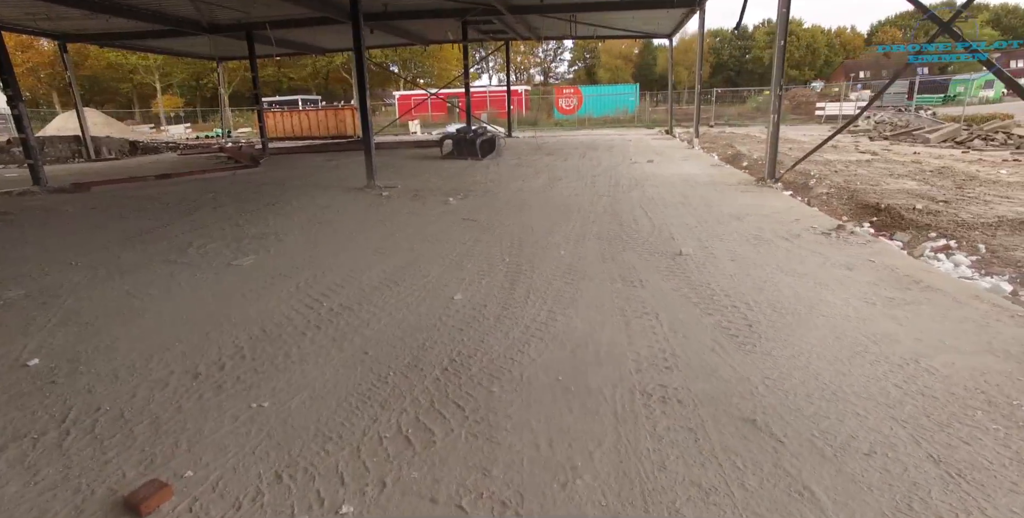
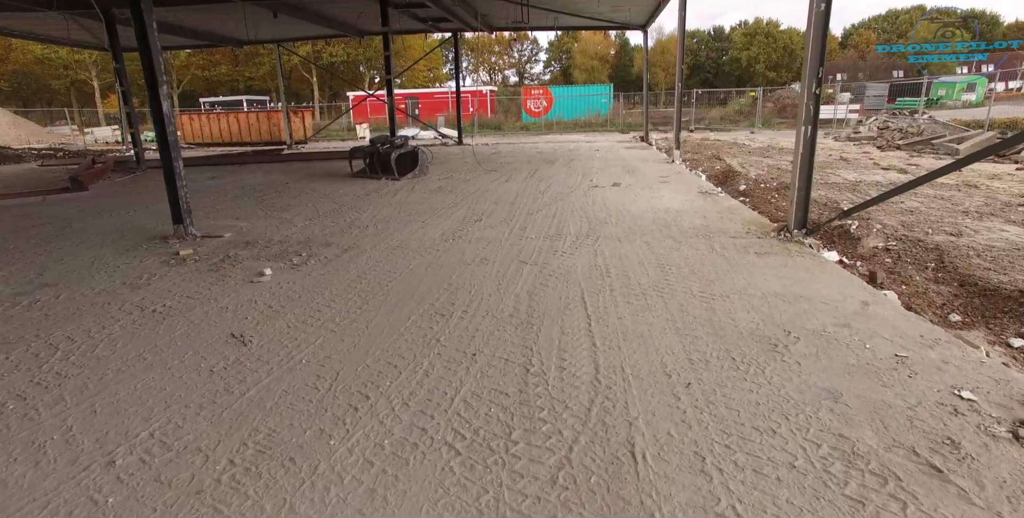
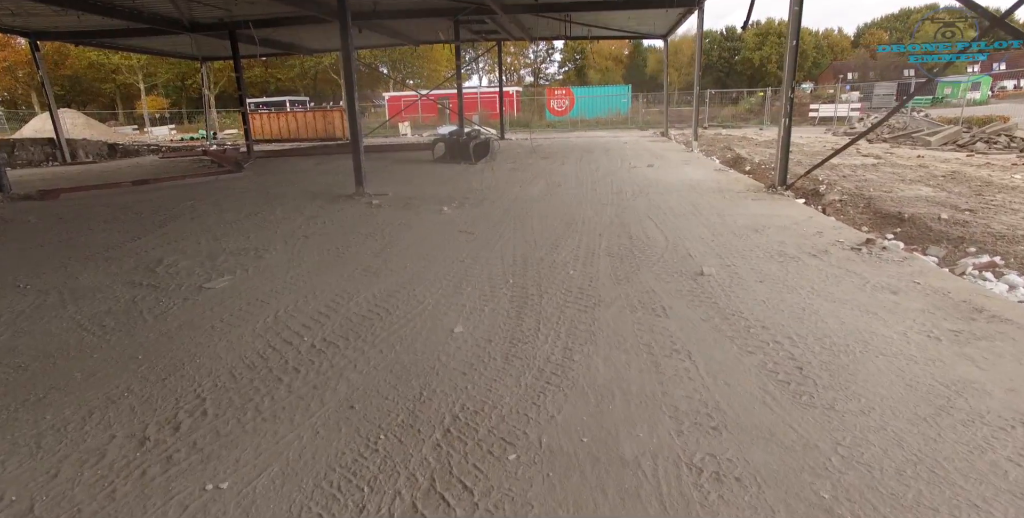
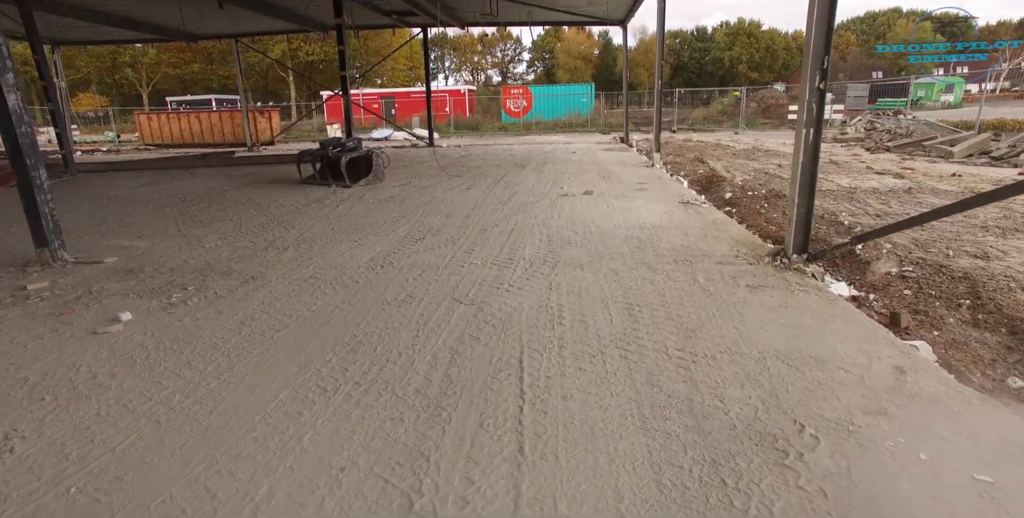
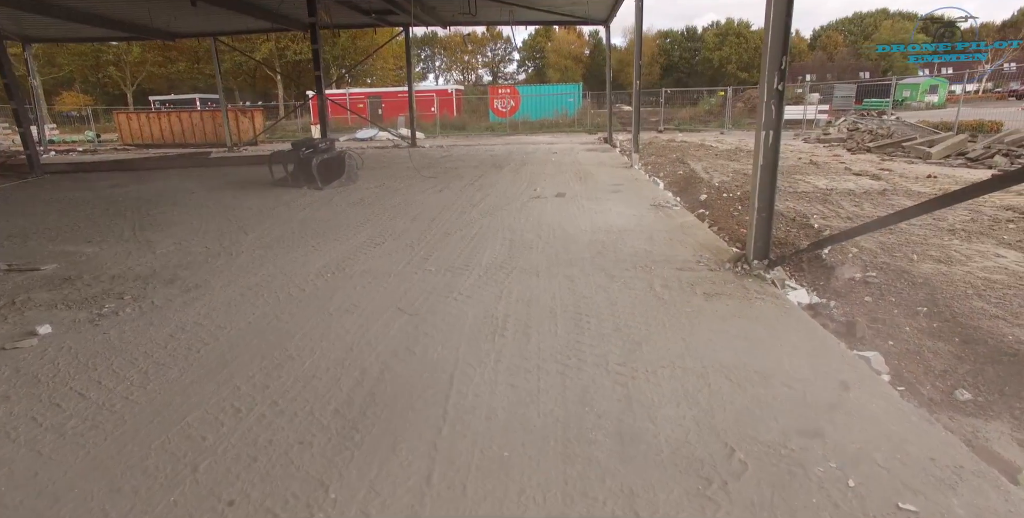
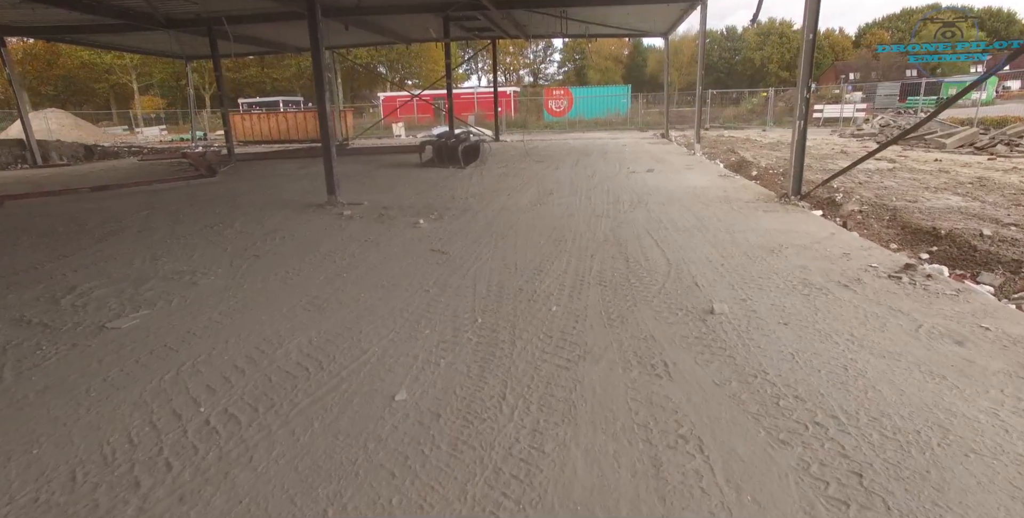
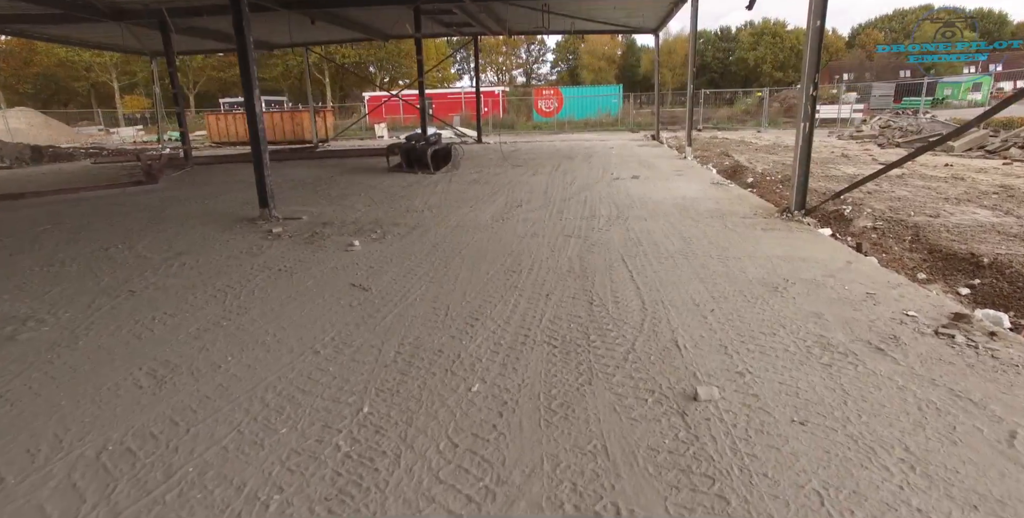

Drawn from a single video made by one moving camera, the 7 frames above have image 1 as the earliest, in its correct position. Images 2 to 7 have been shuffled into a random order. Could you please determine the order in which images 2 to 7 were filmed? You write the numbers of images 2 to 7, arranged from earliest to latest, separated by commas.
3, 6, 7, 2, 4, 5
